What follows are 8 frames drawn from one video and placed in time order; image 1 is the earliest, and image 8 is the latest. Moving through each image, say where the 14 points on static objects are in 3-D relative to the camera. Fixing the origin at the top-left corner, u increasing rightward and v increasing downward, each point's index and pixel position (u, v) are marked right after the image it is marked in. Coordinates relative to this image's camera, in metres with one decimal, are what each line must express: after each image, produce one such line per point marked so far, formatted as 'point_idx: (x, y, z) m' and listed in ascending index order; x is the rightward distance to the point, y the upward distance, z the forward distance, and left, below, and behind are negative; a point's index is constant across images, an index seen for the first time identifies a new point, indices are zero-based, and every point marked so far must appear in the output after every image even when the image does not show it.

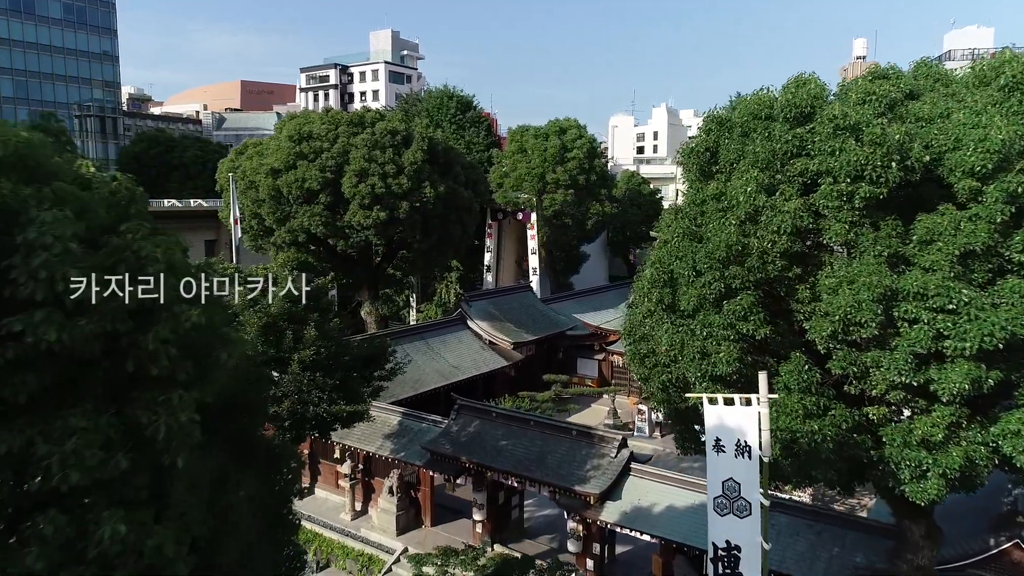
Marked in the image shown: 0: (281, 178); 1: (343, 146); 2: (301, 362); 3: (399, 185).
0: (-6.7, +3.2, +18.6) m
1: (-5.0, +4.2, +18.9) m
2: (-2.9, -1.0, +8.9) m
3: (-3.2, +3.0, +18.8) m
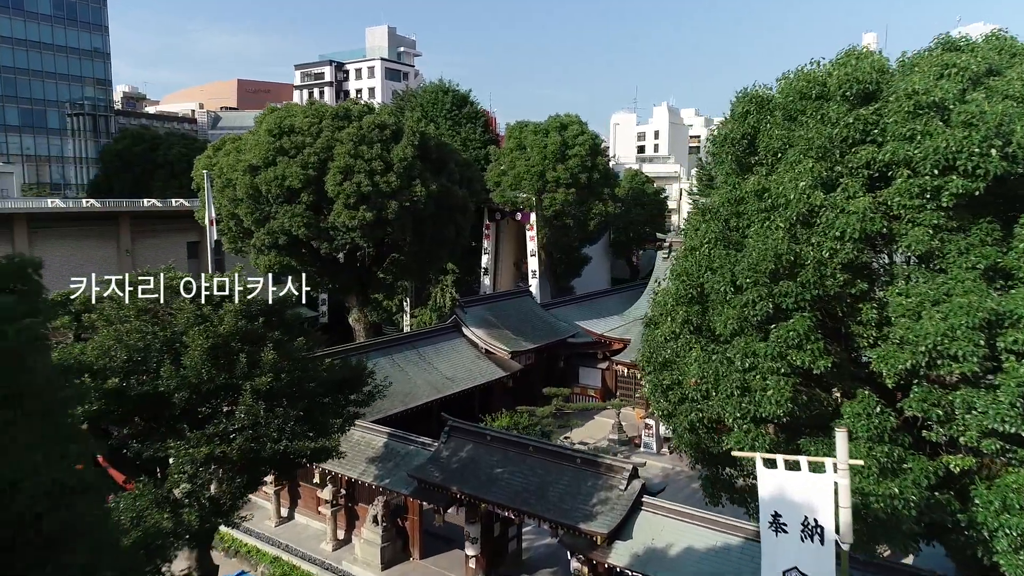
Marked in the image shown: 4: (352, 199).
0: (-6.7, +3.0, +17.2) m
1: (-5.1, +4.0, +17.5) m
2: (-3.0, -1.2, +7.5) m
3: (-3.3, +2.8, +17.4) m
4: (-4.2, +2.3, +16.9) m
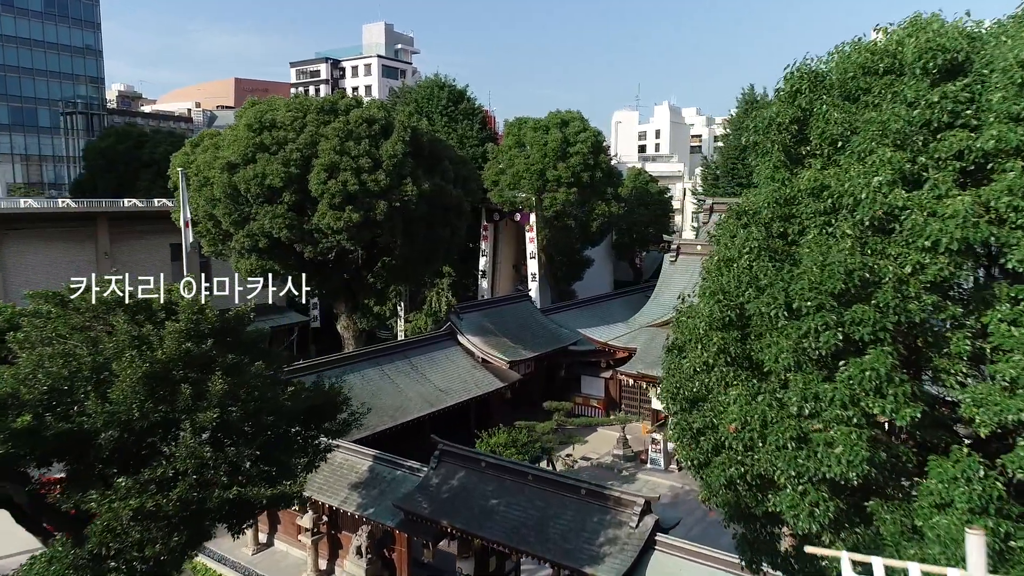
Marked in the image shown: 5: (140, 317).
0: (-6.8, +2.8, +16.0) m
1: (-5.1, +3.8, +16.3) m
2: (-3.0, -1.4, +6.3) m
3: (-3.4, +2.7, +16.1) m
4: (-4.3, +2.2, +15.7) m
5: (-4.1, -0.3, +7.0) m
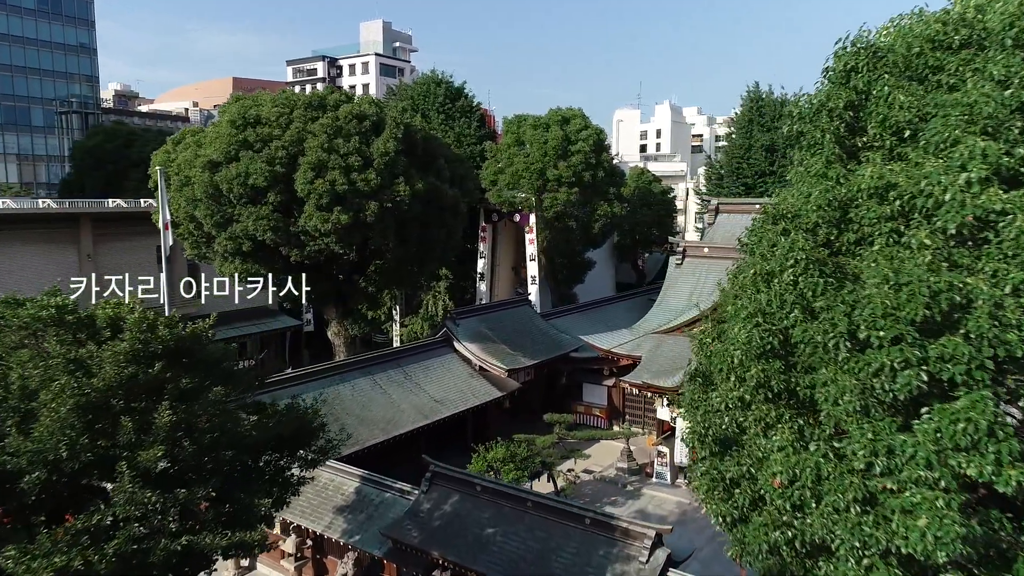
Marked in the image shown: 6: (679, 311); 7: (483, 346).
0: (-6.8, +2.7, +15.1) m
1: (-5.1, +3.7, +15.4) m
2: (-3.1, -1.5, +5.4) m
3: (-3.4, +2.5, +15.2) m
4: (-4.3, +2.0, +14.8) m
5: (-4.1, -0.5, +6.1) m
6: (+4.9, -0.7, +19.0) m
7: (-0.9, -1.7, +19.5) m
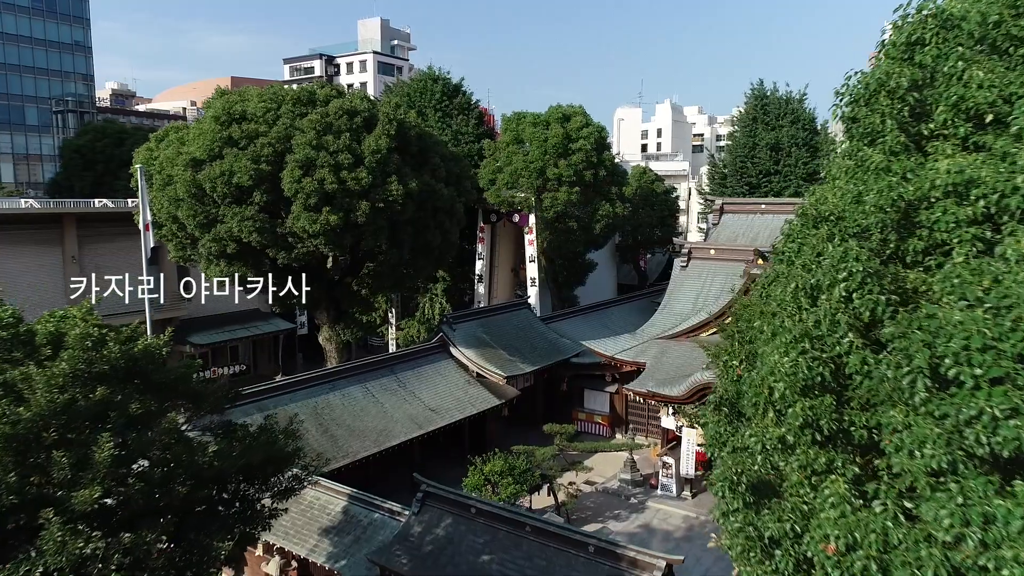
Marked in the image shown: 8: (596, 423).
0: (-6.9, +2.6, +14.4) m
1: (-5.2, +3.6, +14.7) m
2: (-3.1, -1.6, +4.7) m
3: (-3.4, +2.5, +14.5) m
4: (-4.3, +1.9, +14.1) m
5: (-4.1, -0.5, +5.4) m
6: (+4.9, -0.8, +18.3) m
7: (-0.9, -1.8, +18.7) m
8: (+2.6, -4.2, +19.9) m
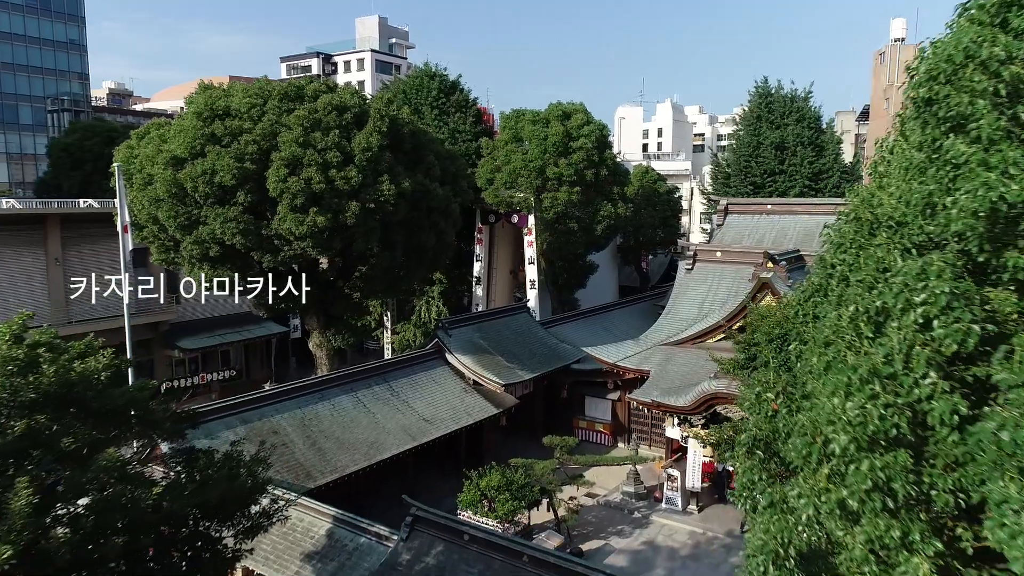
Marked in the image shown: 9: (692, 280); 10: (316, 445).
0: (-6.9, +2.5, +13.6) m
1: (-5.2, +3.5, +13.9) m
2: (-3.2, -1.7, +3.9) m
3: (-3.5, +2.3, +13.8) m
4: (-4.4, +1.8, +13.3) m
5: (-4.2, -0.7, +4.7) m
6: (+4.8, -0.9, +17.6) m
7: (-1.0, -1.9, +18.0) m
8: (+2.5, -4.3, +19.1) m
9: (+5.1, +0.2, +18.5) m
10: (-4.1, -3.3, +13.5) m
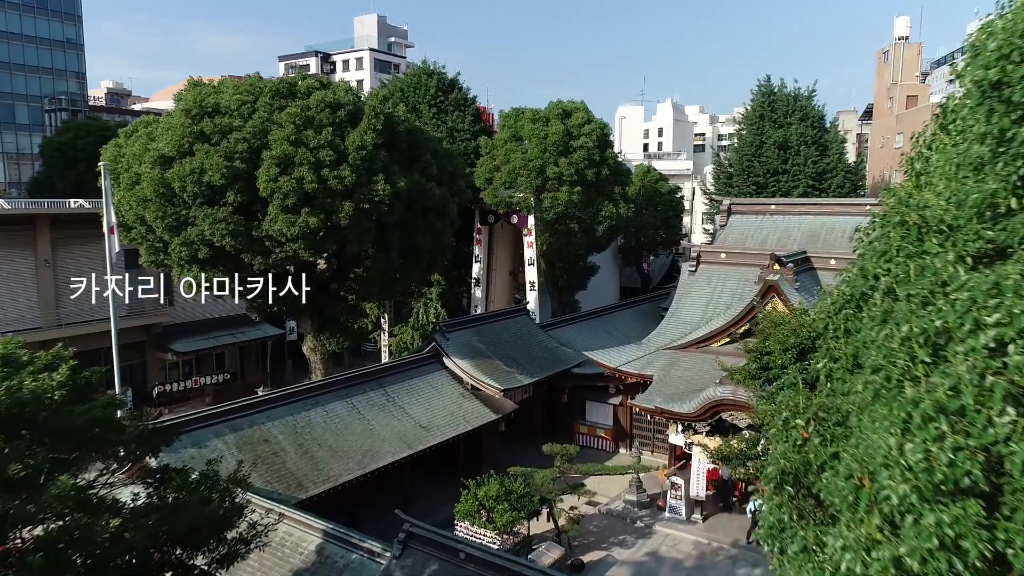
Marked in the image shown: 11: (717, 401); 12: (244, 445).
0: (-6.9, +2.4, +13.2) m
1: (-5.3, +3.4, +13.5) m
2: (-3.2, -1.8, +3.5) m
3: (-3.5, +2.3, +13.3) m
4: (-4.4, +1.8, +12.9) m
5: (-4.2, -0.7, +4.2) m
6: (+4.8, -0.9, +17.1) m
7: (-1.0, -2.0, +17.5) m
8: (+2.5, -4.3, +18.7) m
9: (+5.1, +0.2, +18.0) m
10: (-4.1, -3.3, +13.1) m
11: (+4.2, -2.3, +13.3) m
12: (-5.2, -3.1, +12.6) m
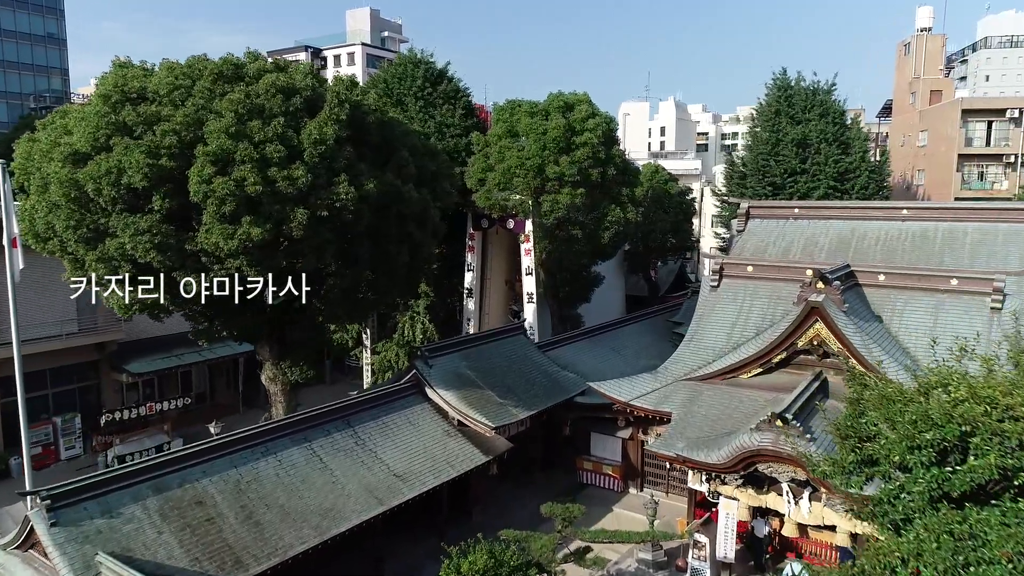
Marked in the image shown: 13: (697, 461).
0: (-7.1, +2.0, +10.7) m
1: (-5.4, +3.0, +11.0) m
2: (-3.3, -2.2, +1.1) m
3: (-3.7, +1.8, +10.9) m
4: (-4.5, +1.3, +10.4) m
5: (-4.4, -1.2, +1.8) m
6: (+4.6, -1.4, +14.7) m
7: (-1.1, -2.4, +15.1) m
8: (+2.4, -4.8, +16.2) m
9: (+5.0, -0.3, +15.6) m
10: (-4.3, -3.8, +10.6) m
11: (+4.1, -2.8, +10.9) m
12: (-5.4, -3.5, +10.1) m
13: (+3.4, -3.1, +11.6) m
